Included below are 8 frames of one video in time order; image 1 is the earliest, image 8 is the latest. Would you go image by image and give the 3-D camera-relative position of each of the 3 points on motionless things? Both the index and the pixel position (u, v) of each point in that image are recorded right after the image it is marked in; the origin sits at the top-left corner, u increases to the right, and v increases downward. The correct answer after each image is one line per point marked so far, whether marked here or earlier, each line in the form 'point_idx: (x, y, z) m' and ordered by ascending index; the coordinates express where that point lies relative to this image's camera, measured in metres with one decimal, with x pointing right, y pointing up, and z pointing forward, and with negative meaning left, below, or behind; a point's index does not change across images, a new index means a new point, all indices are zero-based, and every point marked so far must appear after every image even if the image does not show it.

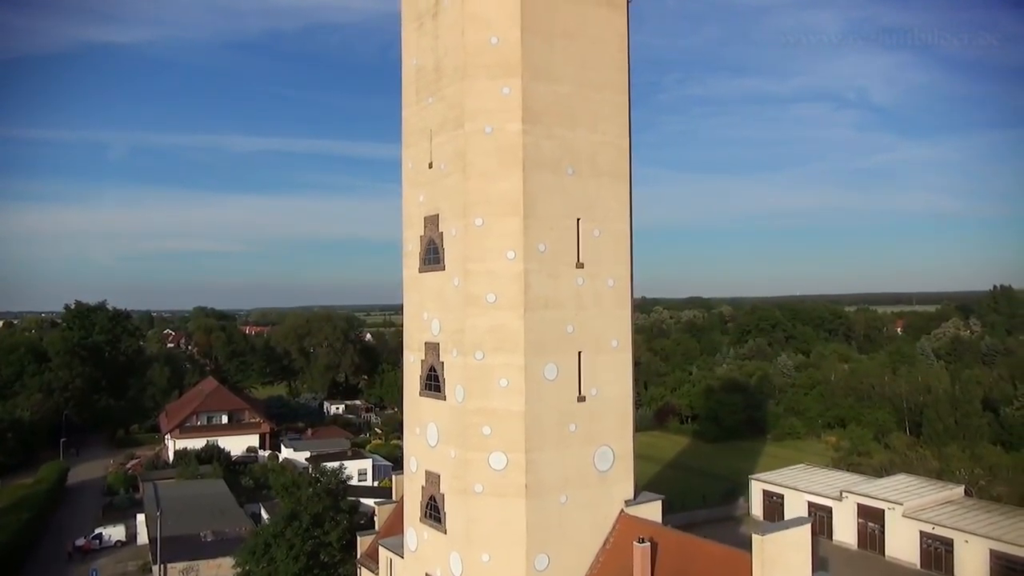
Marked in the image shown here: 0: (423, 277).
0: (-1.5, +0.2, +12.2) m
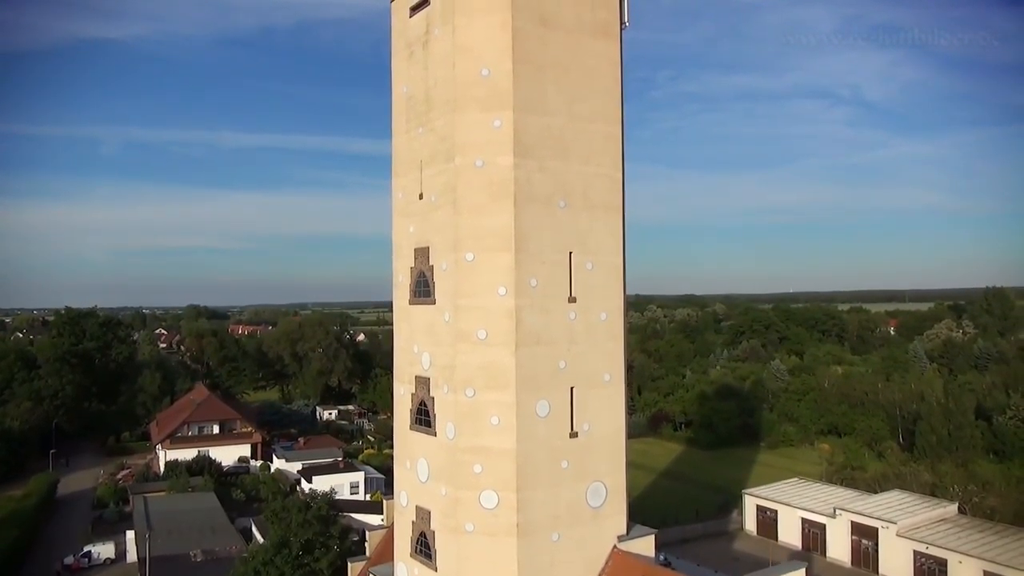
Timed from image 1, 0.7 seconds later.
0: (-1.6, -0.3, +12.0) m
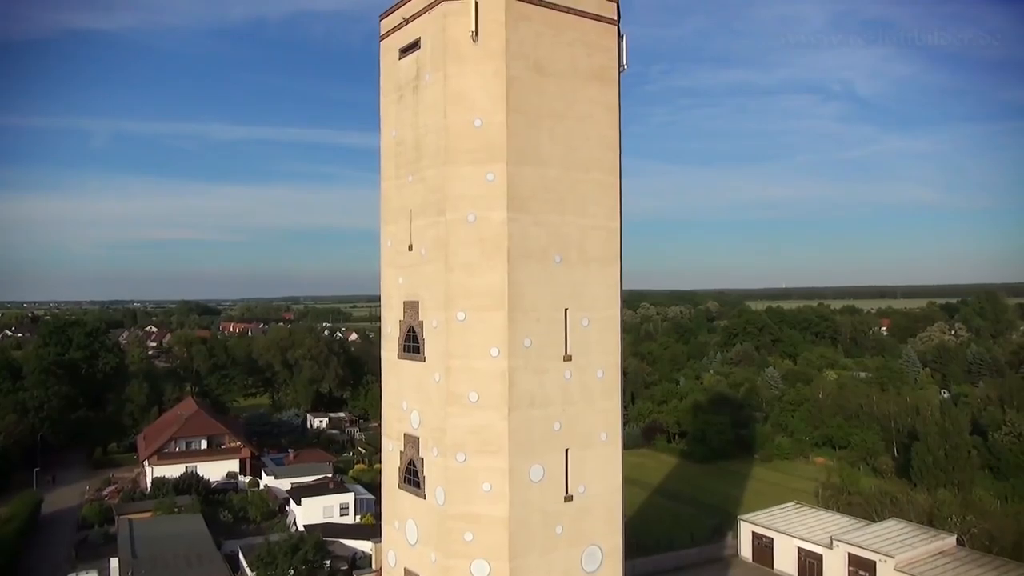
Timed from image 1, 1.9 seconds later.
0: (-1.7, -1.2, +11.5) m
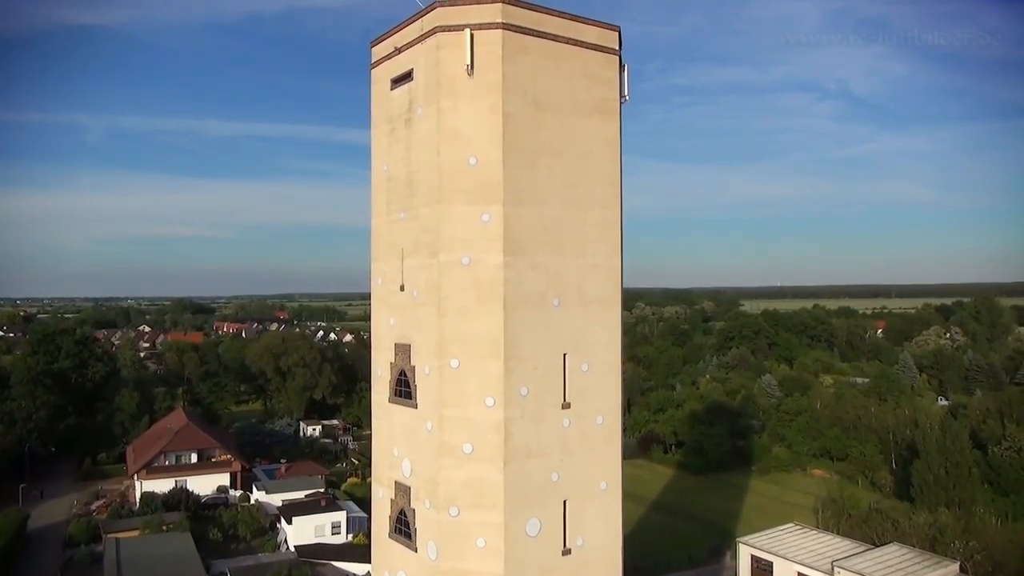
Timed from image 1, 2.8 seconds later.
0: (-1.8, -1.8, +11.0) m
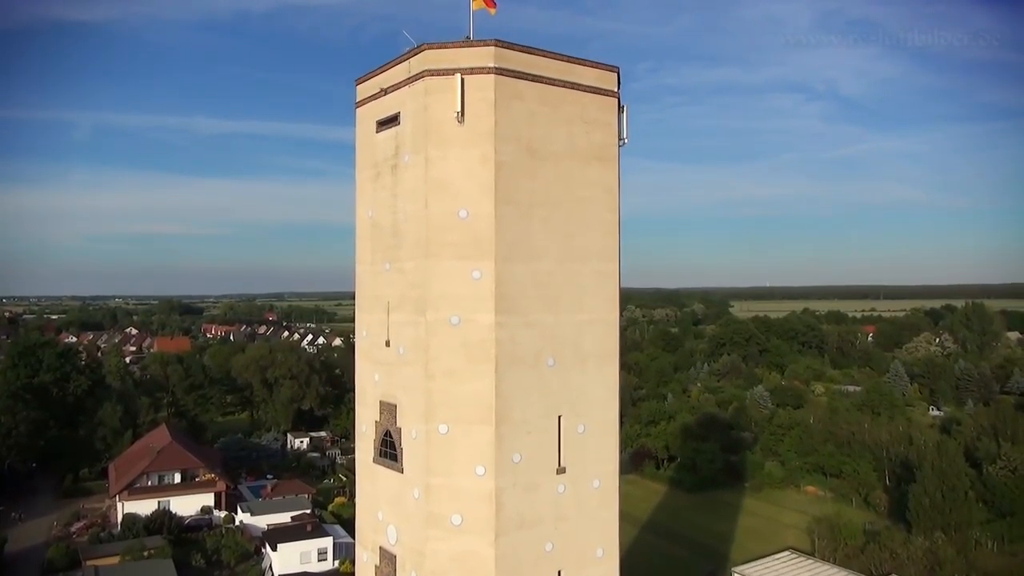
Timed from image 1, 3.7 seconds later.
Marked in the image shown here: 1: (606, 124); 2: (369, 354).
0: (-1.9, -2.6, +10.4) m
1: (+1.3, +2.3, +10.4) m
2: (-2.1, -0.9, +10.6) m
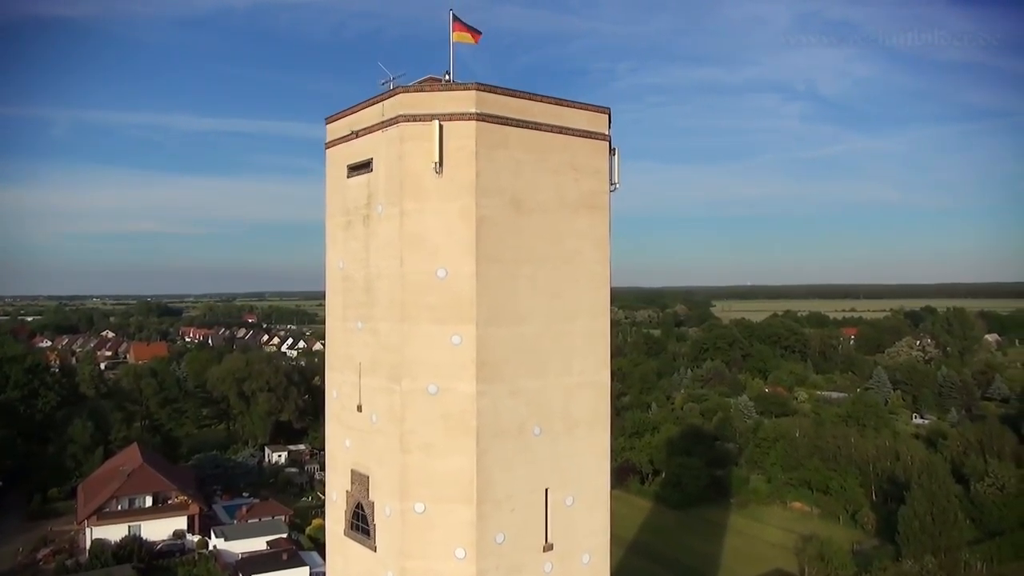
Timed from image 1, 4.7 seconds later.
0: (-2.1, -3.3, +9.6) m
1: (+1.1, +1.5, +9.6) m
2: (-2.3, -1.7, +9.8) m
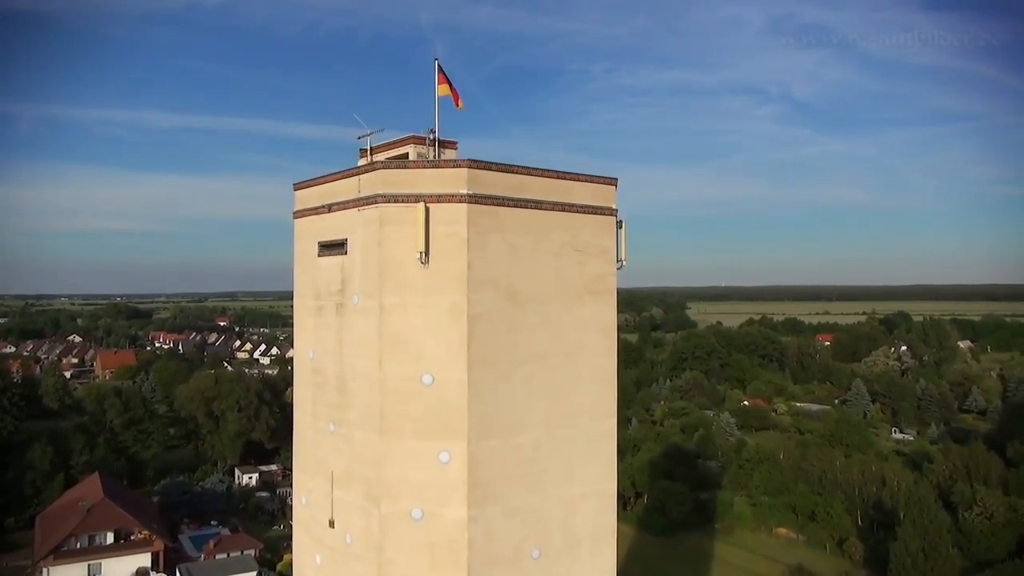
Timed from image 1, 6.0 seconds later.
0: (-2.2, -4.4, +8.4) m
1: (+1.0, +0.4, +8.5) m
2: (-2.4, -2.8, +8.6) m
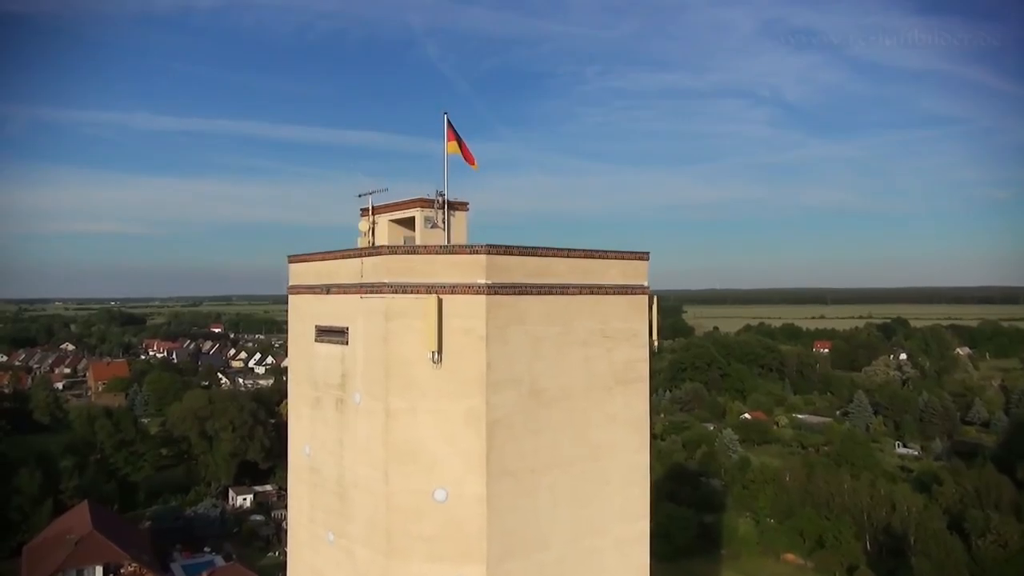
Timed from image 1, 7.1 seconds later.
0: (-2.0, -5.3, +7.5) m
1: (+1.2, -0.5, +7.6) m
2: (-2.2, -3.7, +7.7) m
